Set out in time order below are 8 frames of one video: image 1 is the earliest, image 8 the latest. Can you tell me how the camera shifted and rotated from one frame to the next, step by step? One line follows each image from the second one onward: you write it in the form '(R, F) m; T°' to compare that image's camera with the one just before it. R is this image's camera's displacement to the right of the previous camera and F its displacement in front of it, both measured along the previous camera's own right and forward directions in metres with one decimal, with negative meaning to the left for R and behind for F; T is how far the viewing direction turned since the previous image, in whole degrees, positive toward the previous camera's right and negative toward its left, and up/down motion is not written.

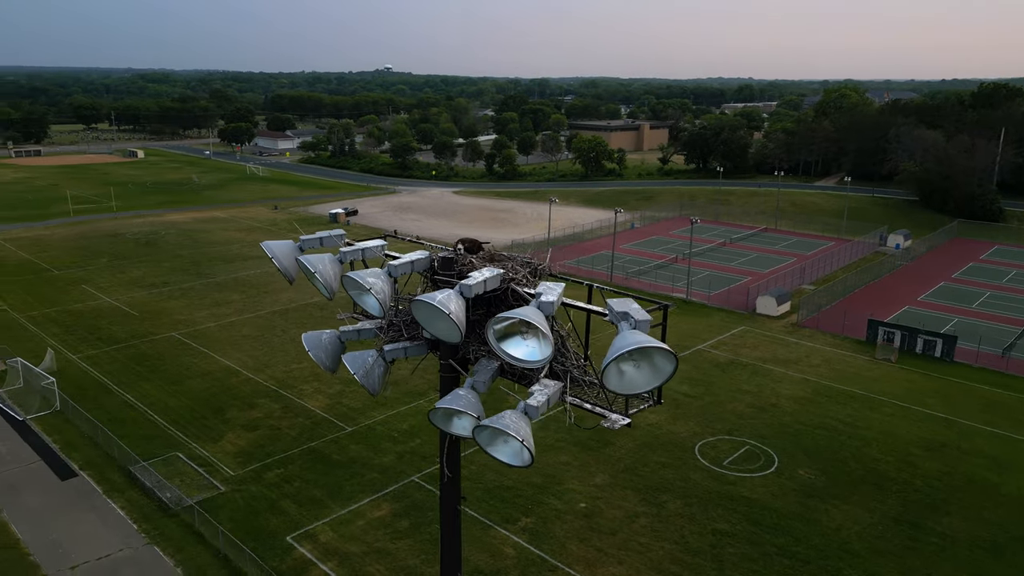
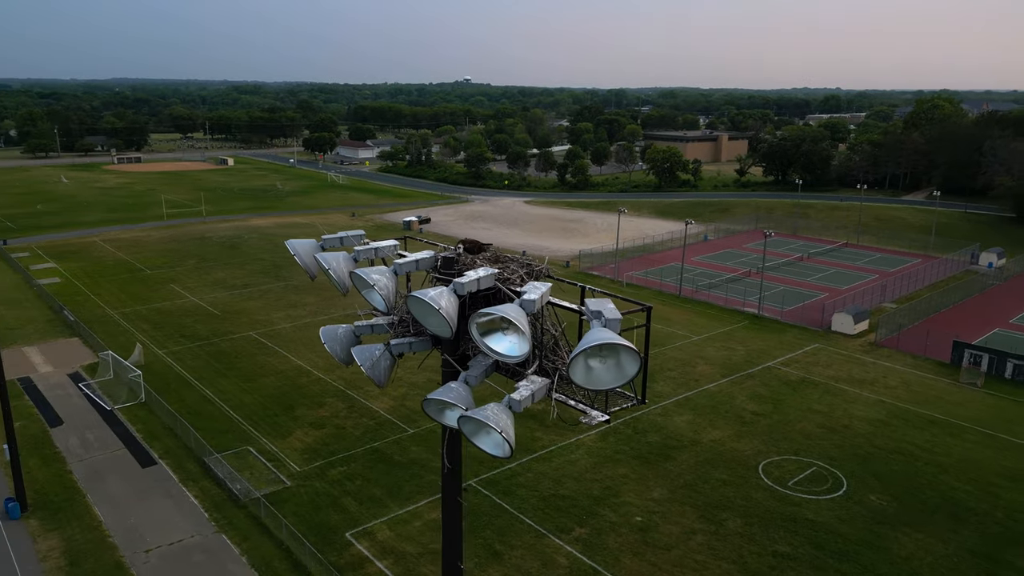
(+0.4, -0.1) m; -6°
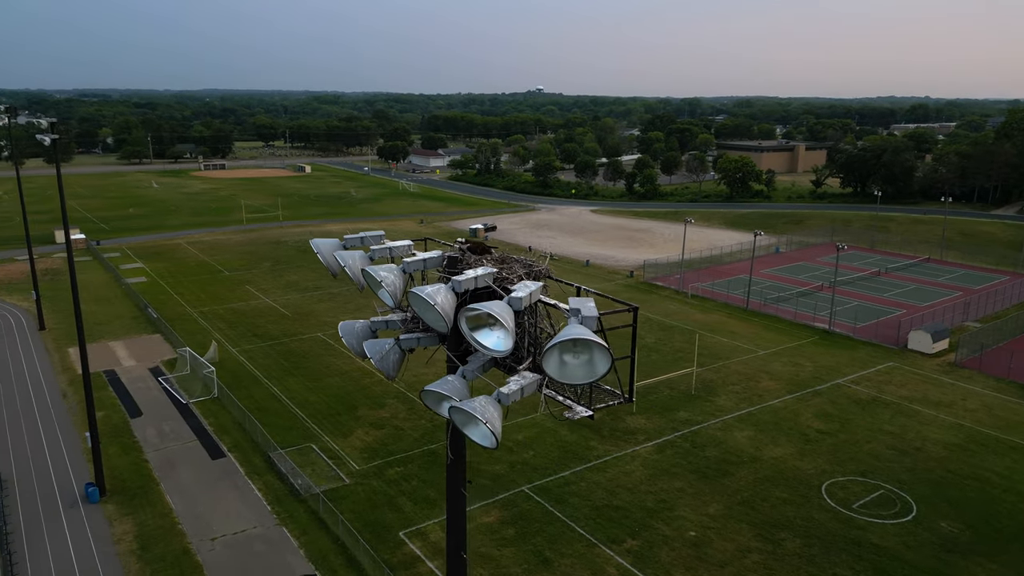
(+0.3, -0.1) m; -5°
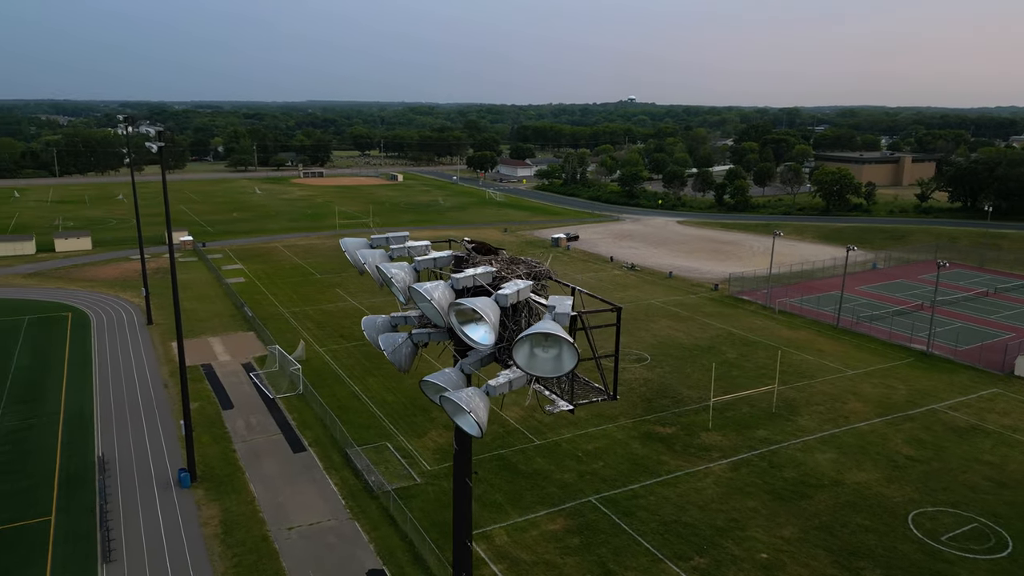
(+0.4, -0.1) m; -7°
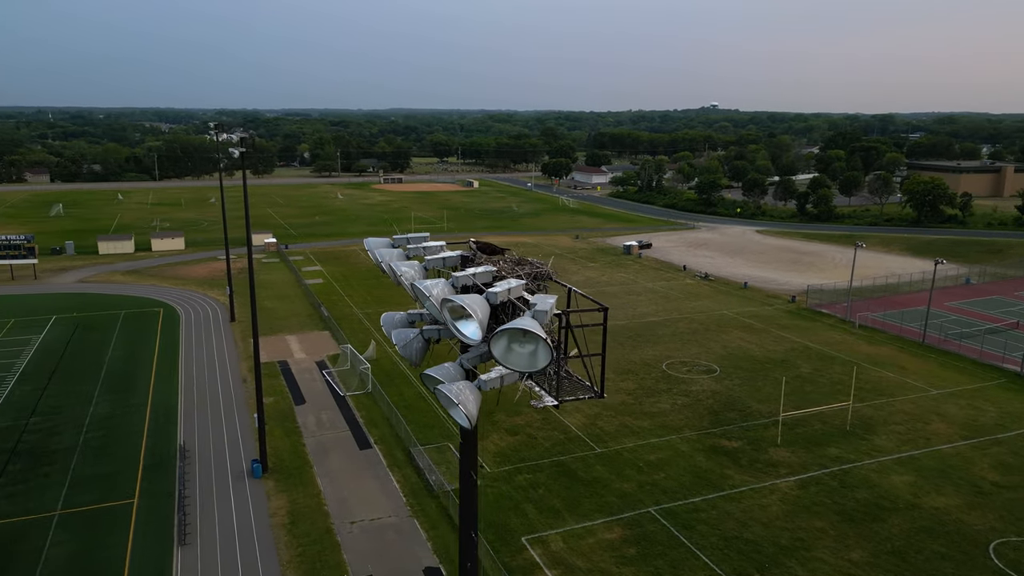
(+0.4, -0.1) m; -6°
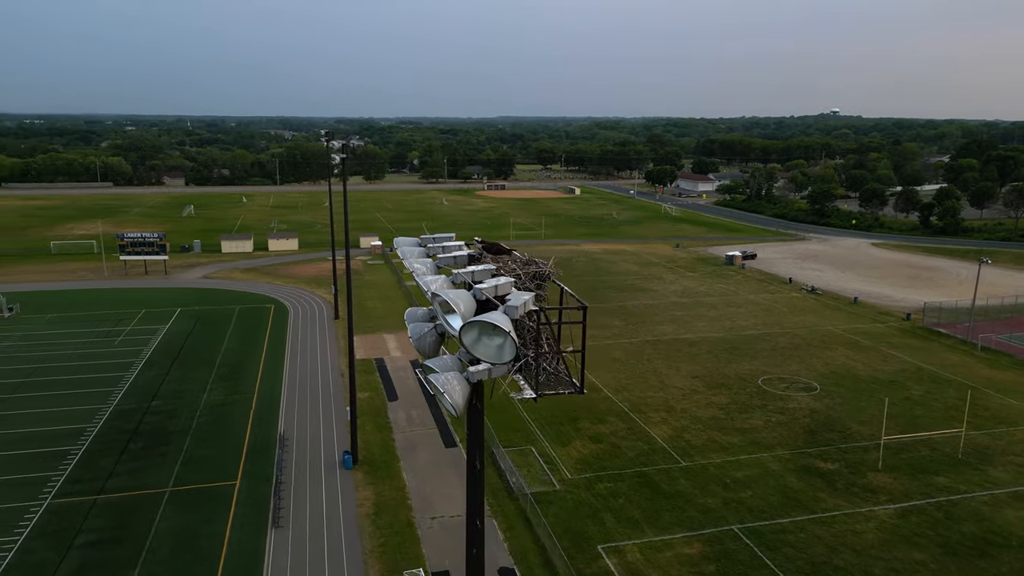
(+0.6, -0.1) m; -8°
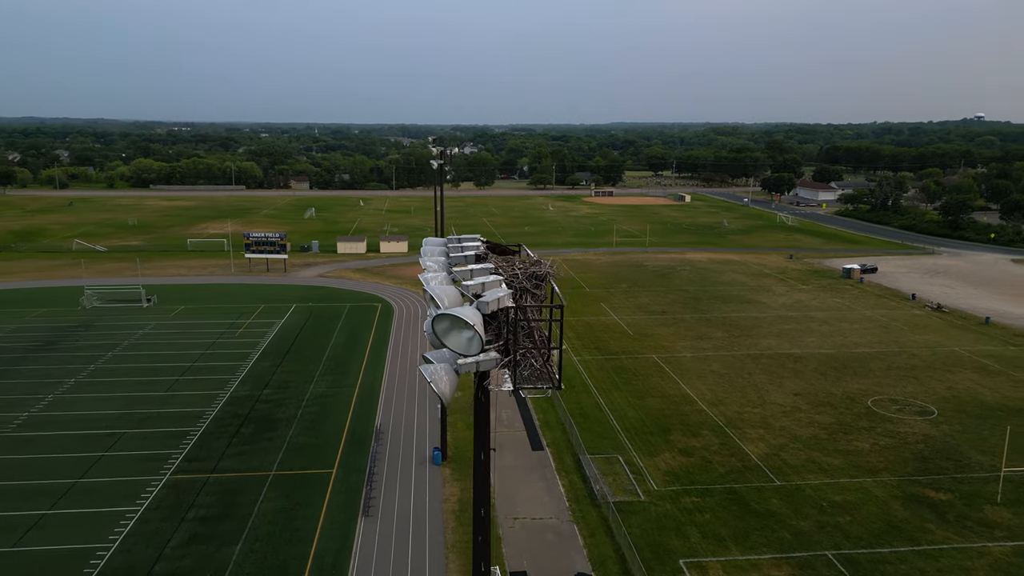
(+0.6, -0.1) m; -9°
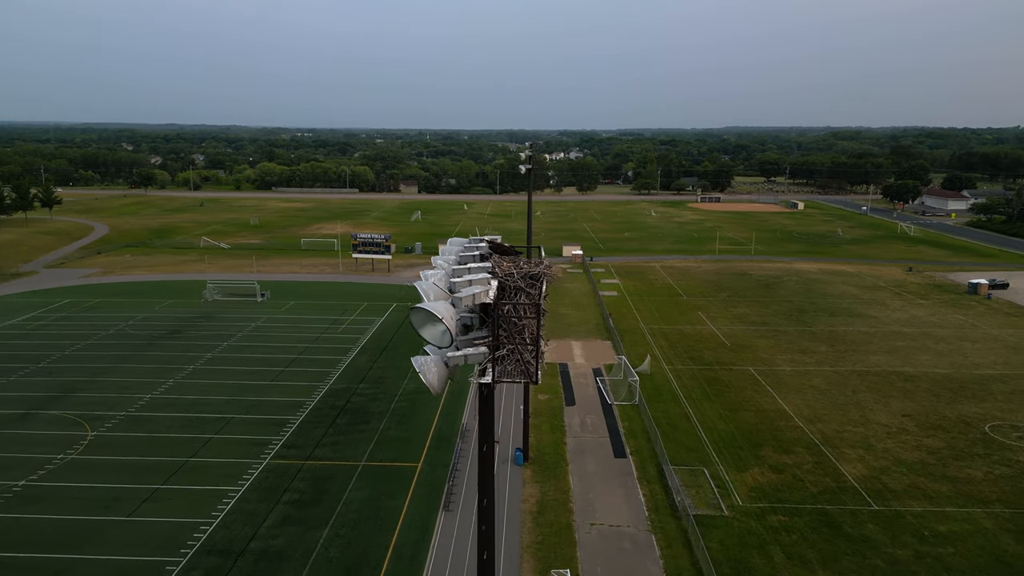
(+0.6, -0.1) m; -8°
